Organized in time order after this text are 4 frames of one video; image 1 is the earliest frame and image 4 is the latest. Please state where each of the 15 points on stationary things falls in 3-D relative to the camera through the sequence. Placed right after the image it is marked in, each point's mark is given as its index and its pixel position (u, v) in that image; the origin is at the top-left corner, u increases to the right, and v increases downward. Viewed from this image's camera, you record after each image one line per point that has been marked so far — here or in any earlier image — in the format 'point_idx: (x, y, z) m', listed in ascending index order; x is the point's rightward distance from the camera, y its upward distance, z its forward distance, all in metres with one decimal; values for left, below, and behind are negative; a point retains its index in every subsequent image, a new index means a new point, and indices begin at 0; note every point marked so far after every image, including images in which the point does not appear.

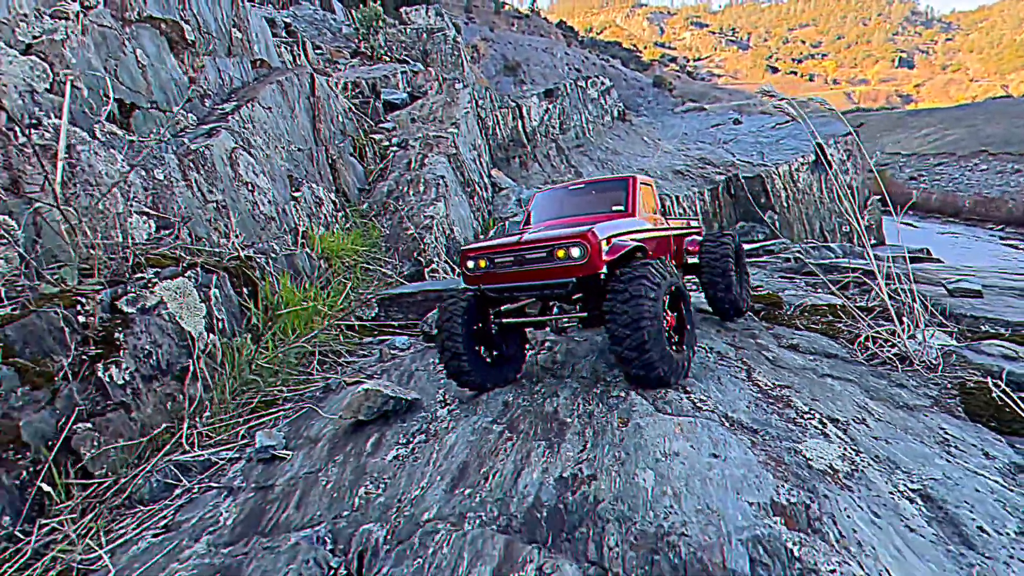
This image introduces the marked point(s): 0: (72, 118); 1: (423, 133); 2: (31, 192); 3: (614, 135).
0: (-2.9, +1.1, +3.8) m
1: (-1.5, +2.2, +8.4) m
2: (-2.6, +0.6, +3.1) m
3: (+2.6, +3.9, +14.9) m
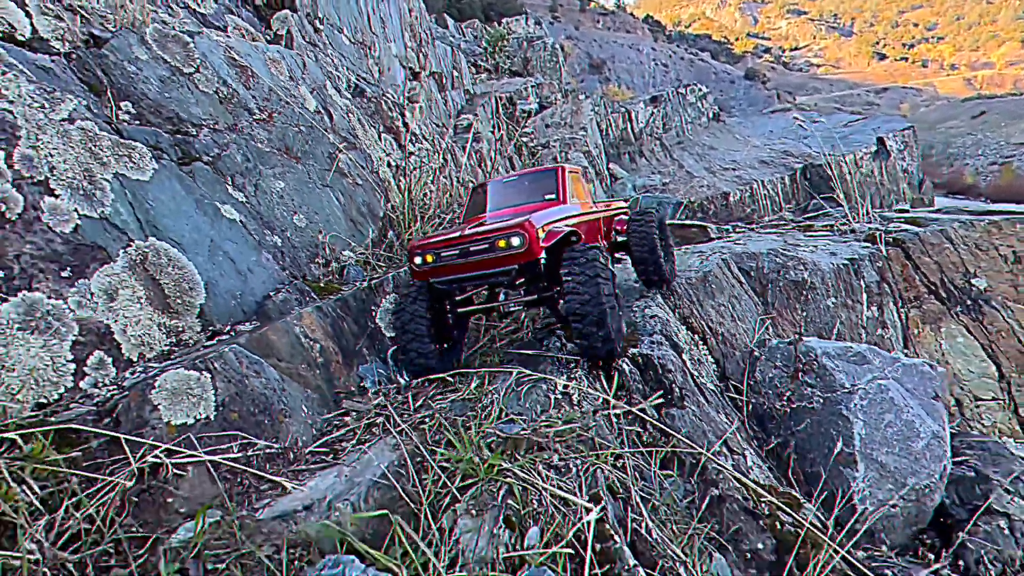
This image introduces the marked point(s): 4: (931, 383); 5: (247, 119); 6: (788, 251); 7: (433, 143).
0: (-1.0, +2.1, +7.8) m
1: (+1.1, +3.1, +12.1) m
2: (-0.7, +1.5, +7.0) m
3: (+6.0, +4.7, +18.0) m
4: (+2.4, -0.5, +3.4) m
5: (-1.7, +1.1, +3.7) m
6: (+2.2, +0.3, +4.7) m
7: (-0.9, +1.8, +7.2) m
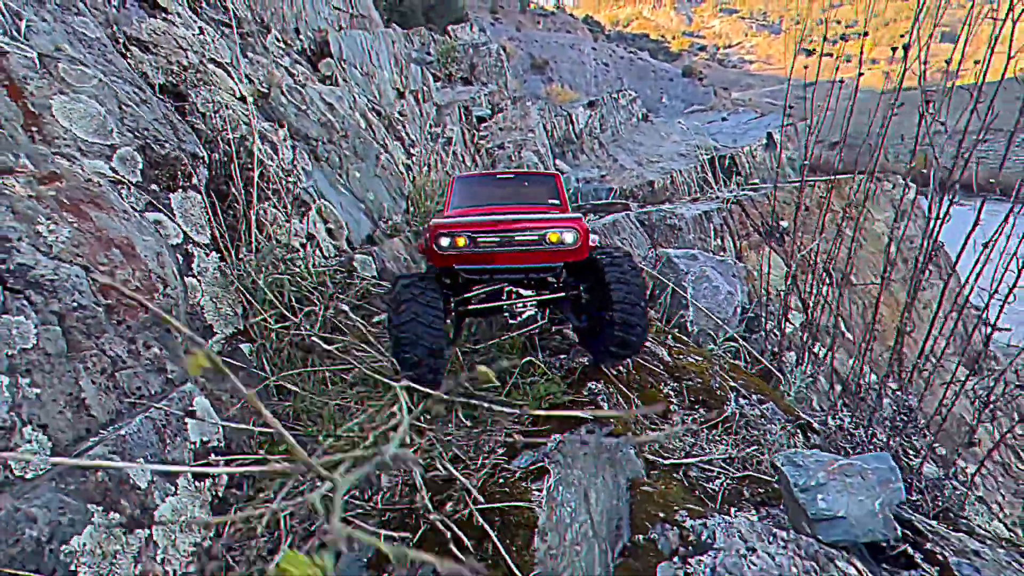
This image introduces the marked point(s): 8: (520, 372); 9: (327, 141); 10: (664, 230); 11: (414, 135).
0: (-1.5, +2.6, +10.3) m
1: (+0.1, +3.8, +14.8) m
2: (-1.2, +2.0, +9.6) m
3: (+4.5, +5.5, +21.0) m
4: (+2.3, +0.2, +6.2) m
5: (-1.9, +1.6, +6.2) m
6: (+2.0, +1.0, +7.4) m
7: (-1.4, +2.3, +9.7) m
8: (0.0, -0.4, +3.0) m
9: (-1.9, +1.5, +6.0) m
10: (+1.8, +0.7, +7.1) m
11: (-1.6, +2.5, +9.6) m
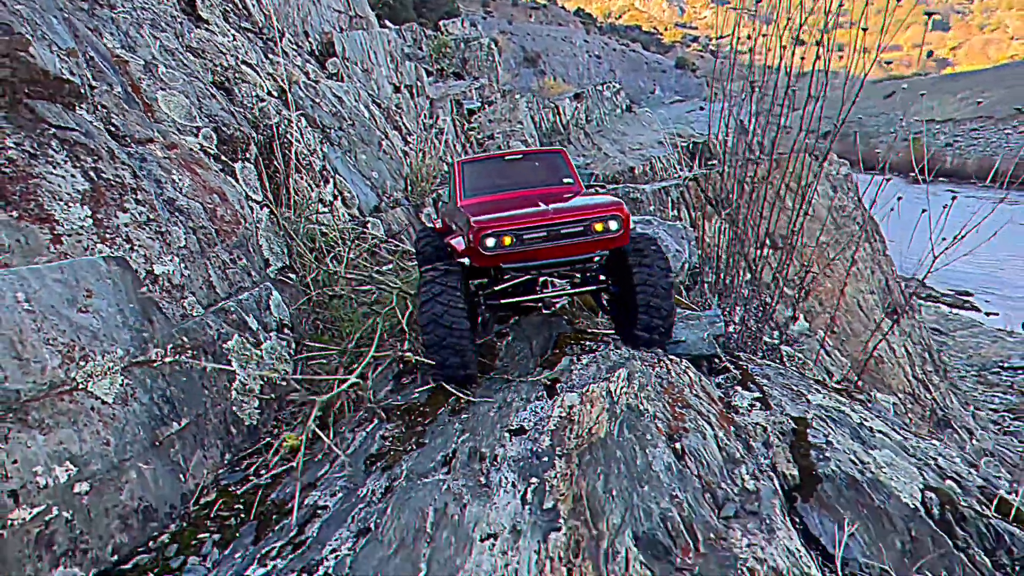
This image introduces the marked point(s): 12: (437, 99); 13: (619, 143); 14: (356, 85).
0: (-1.8, +3.1, +11.4) m
1: (-0.2, +4.3, +15.8) m
2: (-1.4, +2.5, +10.7) m
3: (+4.2, +6.2, +22.1) m
4: (+2.1, +0.7, +7.3) m
5: (-2.1, +2.0, +7.3) m
6: (+1.8, +1.5, +8.6) m
7: (-1.7, +2.8, +10.8) m
8: (-0.1, 0.0, +4.1) m
9: (-2.1, +1.9, +7.1) m
10: (+1.6, +1.2, +8.3) m
11: (-1.9, +3.0, +10.7) m
12: (-1.9, +4.9, +15.3) m
13: (+3.4, +4.7, +19.2) m
14: (-2.4, +3.2, +9.3) m
